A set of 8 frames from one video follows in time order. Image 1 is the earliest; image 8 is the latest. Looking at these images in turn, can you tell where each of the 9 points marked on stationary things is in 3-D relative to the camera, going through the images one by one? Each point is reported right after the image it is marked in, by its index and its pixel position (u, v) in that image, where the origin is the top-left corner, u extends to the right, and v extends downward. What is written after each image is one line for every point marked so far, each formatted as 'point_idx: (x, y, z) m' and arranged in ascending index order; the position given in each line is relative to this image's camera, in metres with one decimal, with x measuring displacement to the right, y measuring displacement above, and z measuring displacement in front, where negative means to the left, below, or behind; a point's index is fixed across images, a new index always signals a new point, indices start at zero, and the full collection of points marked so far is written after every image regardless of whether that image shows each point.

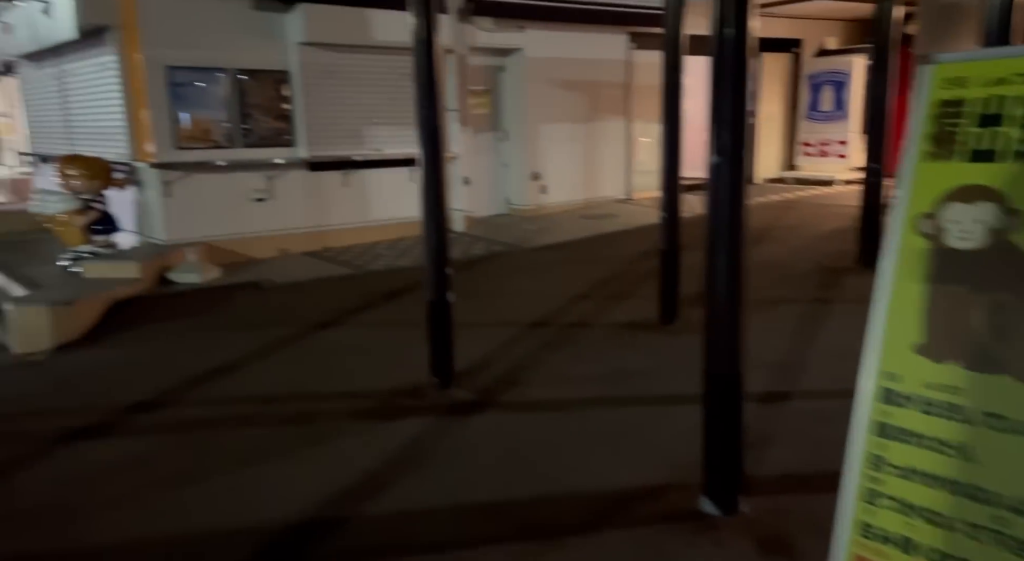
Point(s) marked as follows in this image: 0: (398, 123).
0: (-1.5, +1.9, +9.6) m
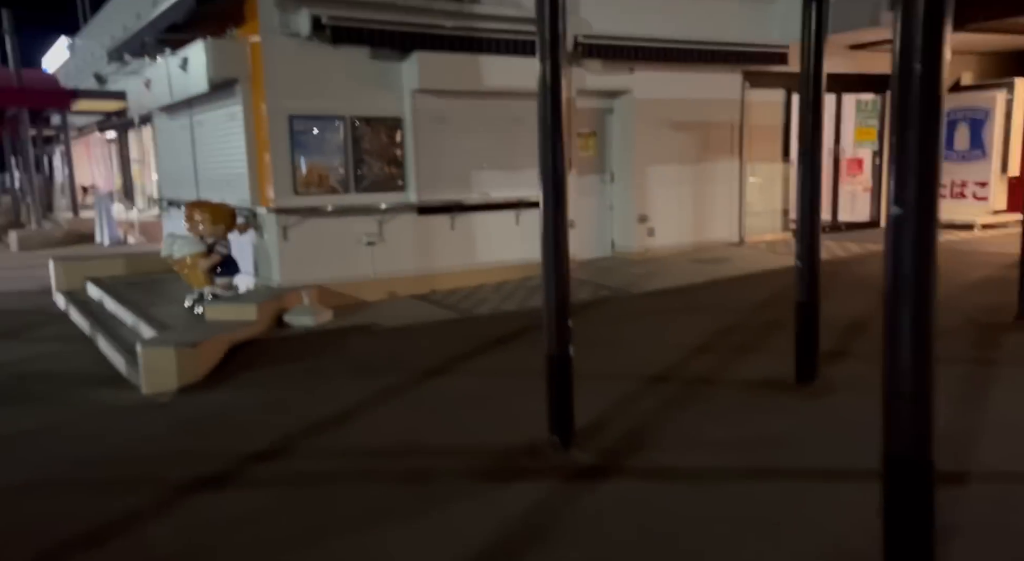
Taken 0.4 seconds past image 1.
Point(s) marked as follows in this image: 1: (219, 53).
0: (-0.2, +1.4, +9.6) m
1: (-3.1, +2.4, +8.5) m
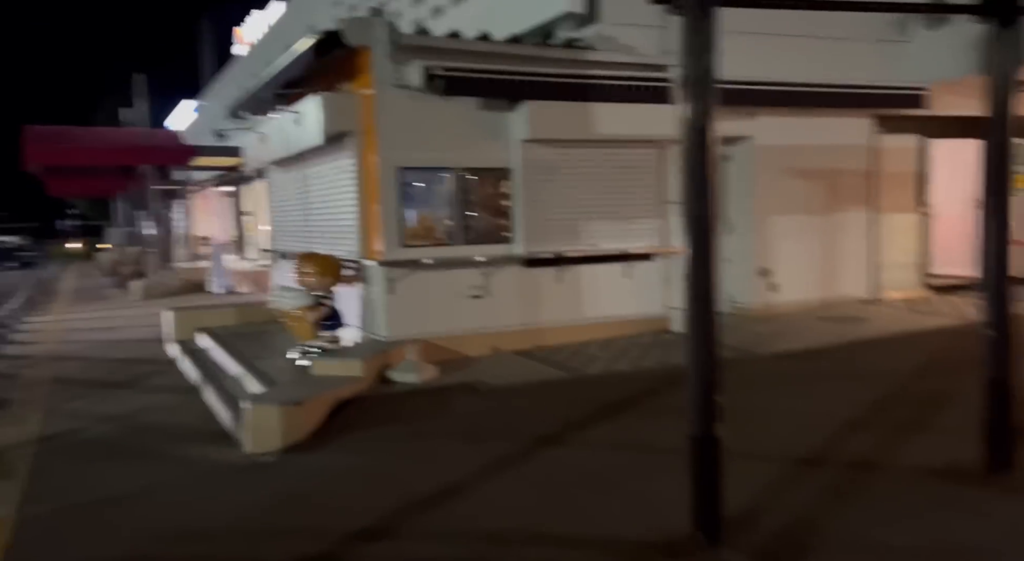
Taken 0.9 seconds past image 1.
0: (+1.1, +0.7, +9.2) m
1: (-1.9, +1.9, +8.5) m
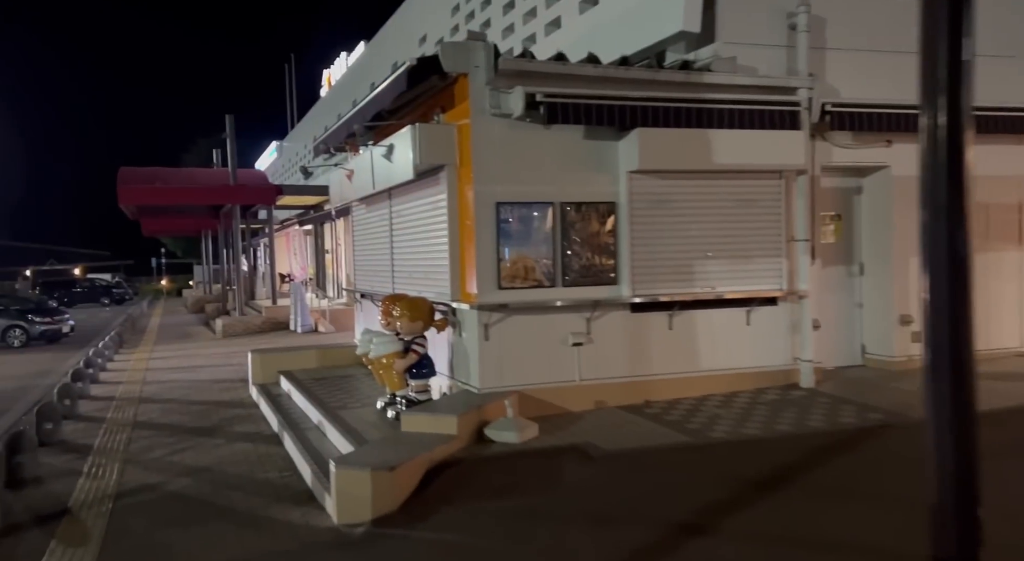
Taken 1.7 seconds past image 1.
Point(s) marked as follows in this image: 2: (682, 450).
0: (+2.2, +0.2, +8.2) m
1: (-0.8, +1.4, +7.9) m
2: (+1.4, -1.4, +6.3) m
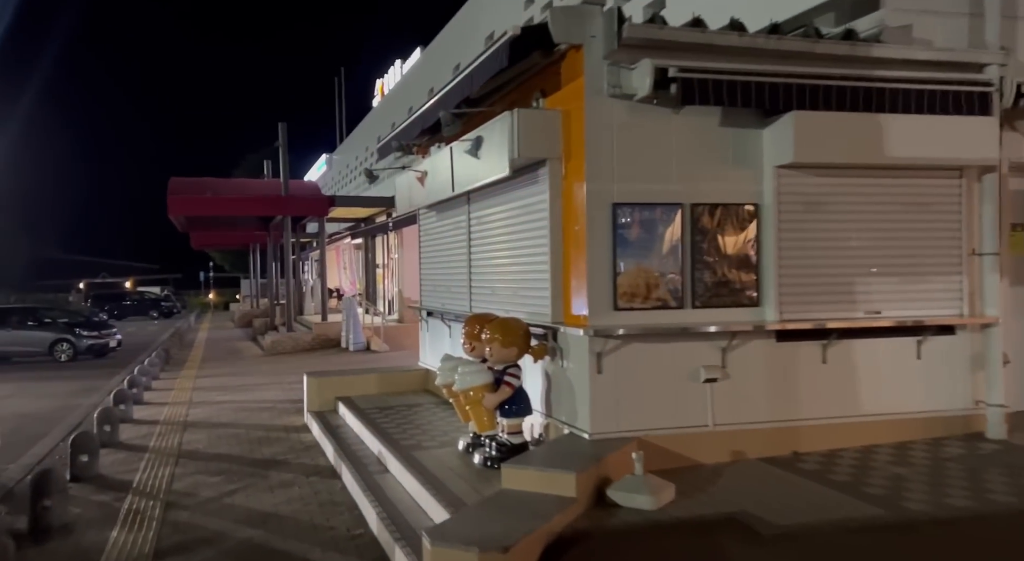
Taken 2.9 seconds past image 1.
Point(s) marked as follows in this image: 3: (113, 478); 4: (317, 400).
0: (+3.2, +0.1, +6.6) m
1: (+0.1, +1.3, +6.5) m
2: (+2.2, -1.5, +4.8) m
3: (-4.7, -2.3, +9.4) m
4: (-2.7, -1.7, +11.1) m
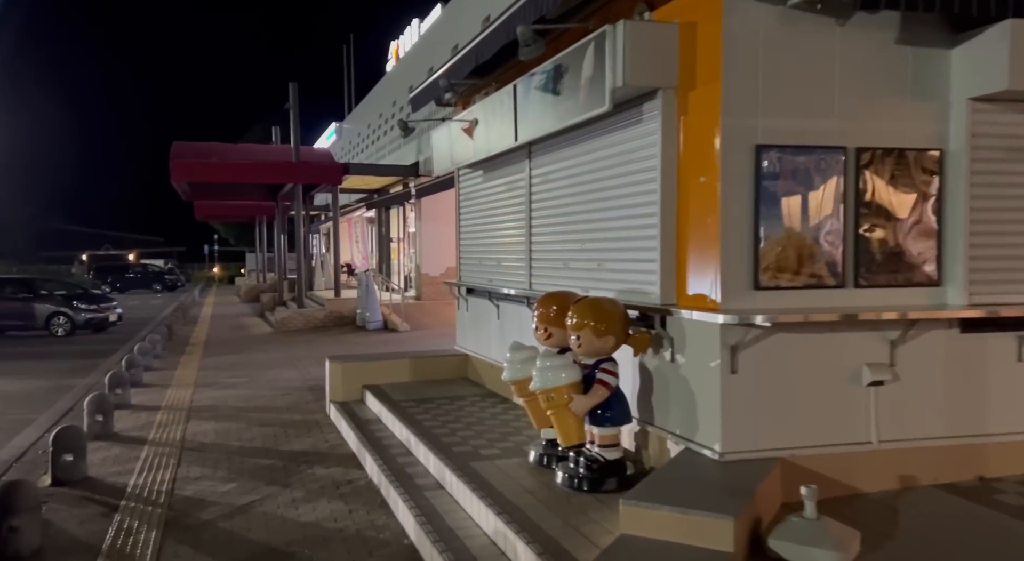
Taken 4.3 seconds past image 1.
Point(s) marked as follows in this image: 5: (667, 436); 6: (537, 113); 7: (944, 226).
0: (+3.8, +0.2, +5.1) m
1: (+0.8, +1.5, +4.9) m
2: (+2.8, -1.4, +3.2) m
3: (-4.1, -2.0, +8.0) m
4: (-2.1, -1.3, +9.6) m
5: (+1.0, -1.0, +5.3) m
6: (+0.2, +1.3, +6.4) m
7: (+2.7, +0.3, +4.9) m
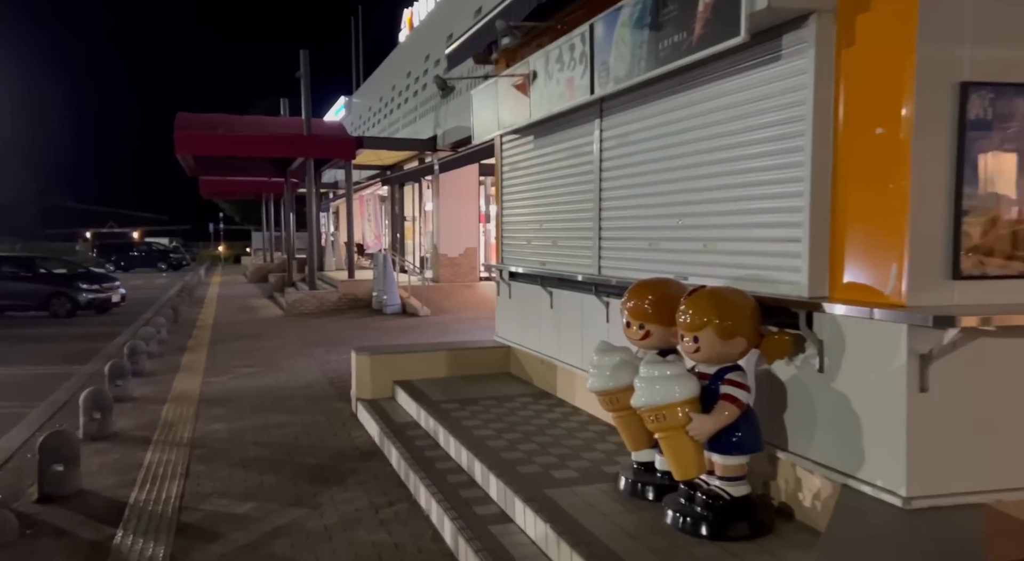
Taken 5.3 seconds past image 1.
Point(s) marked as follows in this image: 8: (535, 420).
0: (+4.4, +0.3, +3.9) m
1: (+1.3, +1.5, +3.7) m
2: (+3.3, -1.4, +2.1) m
3: (-3.6, -1.9, +6.9) m
4: (-1.6, -1.1, +8.5) m
5: (+1.5, -1.0, +4.1) m
6: (+0.7, +1.4, +5.2) m
7: (+3.2, +0.4, +3.7) m
8: (+0.2, -1.2, +6.7) m
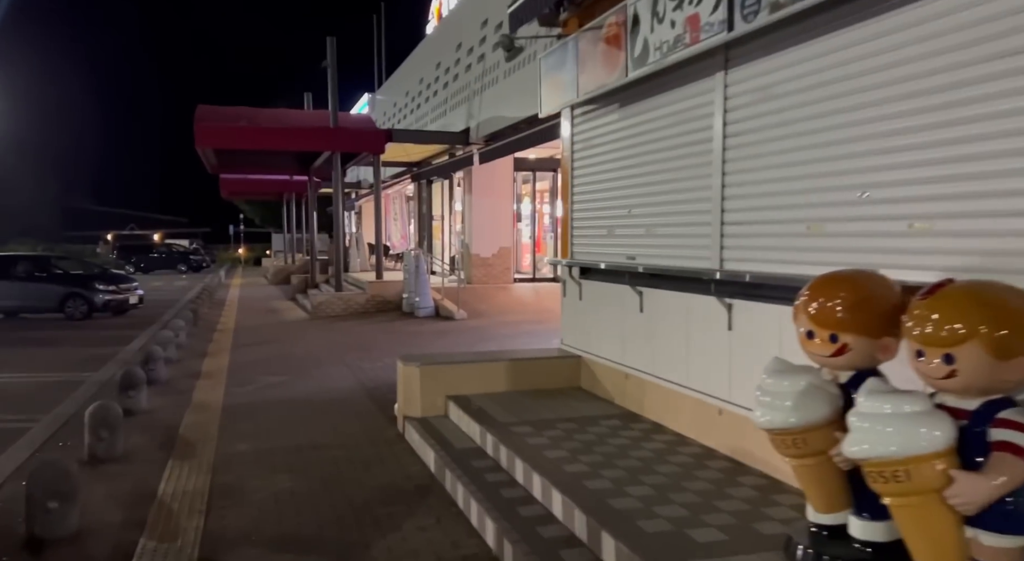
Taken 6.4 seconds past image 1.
0: (+4.9, +0.3, +2.5) m
1: (+1.9, +1.6, +2.3) m
2: (+3.8, -1.3, +0.7) m
3: (-2.9, -1.8, +5.6) m
4: (-0.9, -1.1, +7.2) m
5: (+2.1, -0.9, +2.8) m
6: (+1.3, +1.5, +3.9) m
7: (+3.8, +0.4, +2.4) m
8: (+0.8, -1.2, +5.4) m
